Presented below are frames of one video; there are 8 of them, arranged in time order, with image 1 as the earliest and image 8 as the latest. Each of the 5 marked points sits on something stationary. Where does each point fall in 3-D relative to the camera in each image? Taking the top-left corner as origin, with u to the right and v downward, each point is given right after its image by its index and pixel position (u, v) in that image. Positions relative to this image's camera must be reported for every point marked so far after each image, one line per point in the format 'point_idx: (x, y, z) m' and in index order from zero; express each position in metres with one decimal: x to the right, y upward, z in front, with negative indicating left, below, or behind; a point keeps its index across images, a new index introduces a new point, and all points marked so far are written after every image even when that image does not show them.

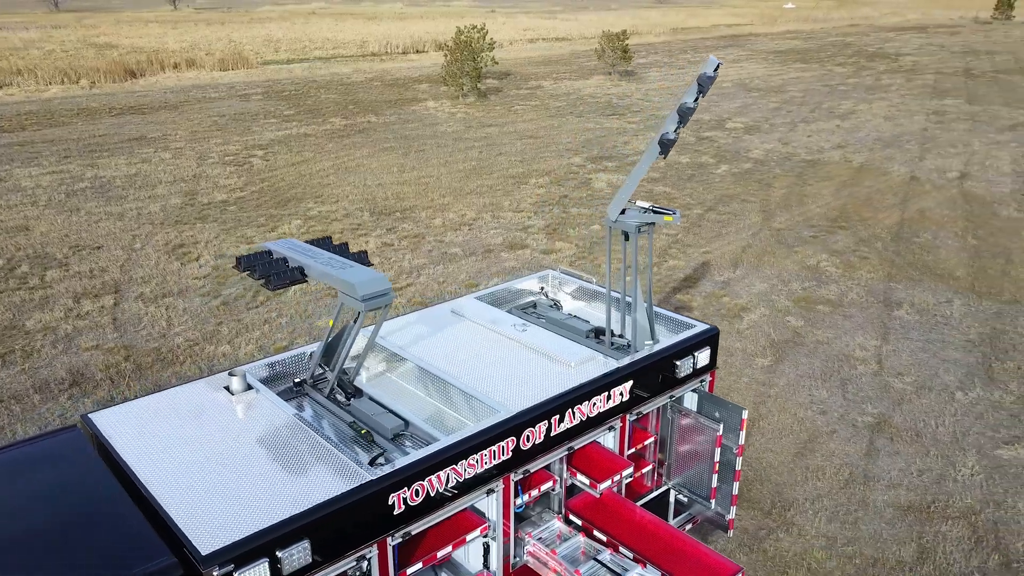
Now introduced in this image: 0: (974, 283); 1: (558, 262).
0: (+5.6, +0.1, +9.8) m
1: (+0.6, +0.3, +10.0) m
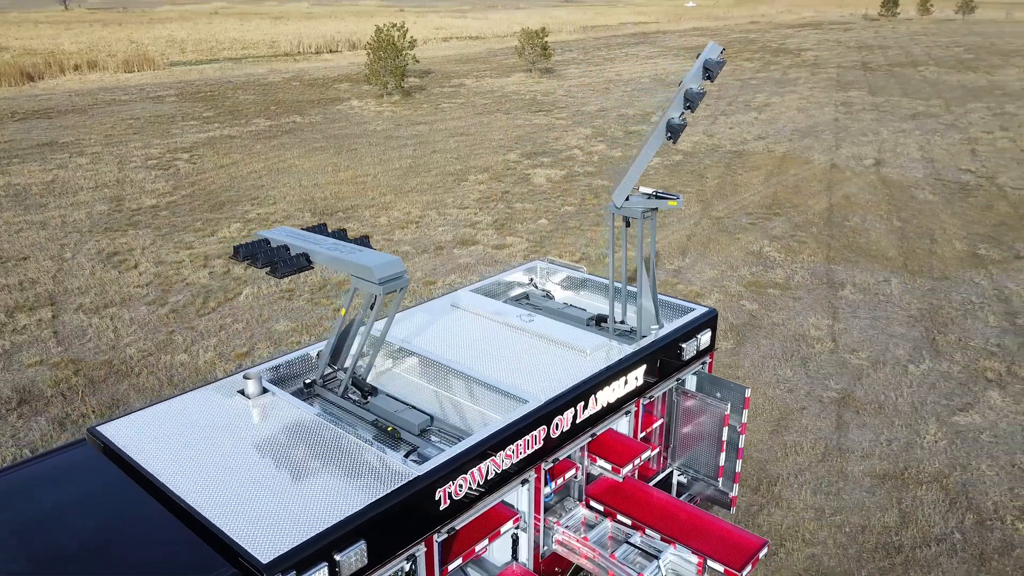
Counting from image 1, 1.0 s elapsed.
0: (+5.0, +0.3, +10.3) m
1: (0.0, +0.4, +10.0) m
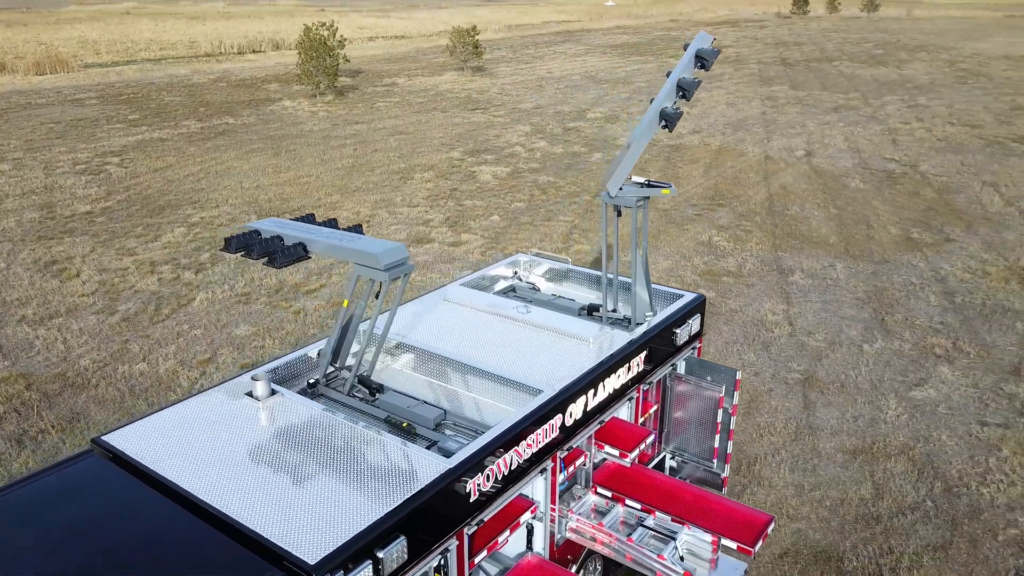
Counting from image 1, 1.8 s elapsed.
0: (+4.5, +0.5, +10.7) m
1: (-0.5, +0.4, +9.9) m
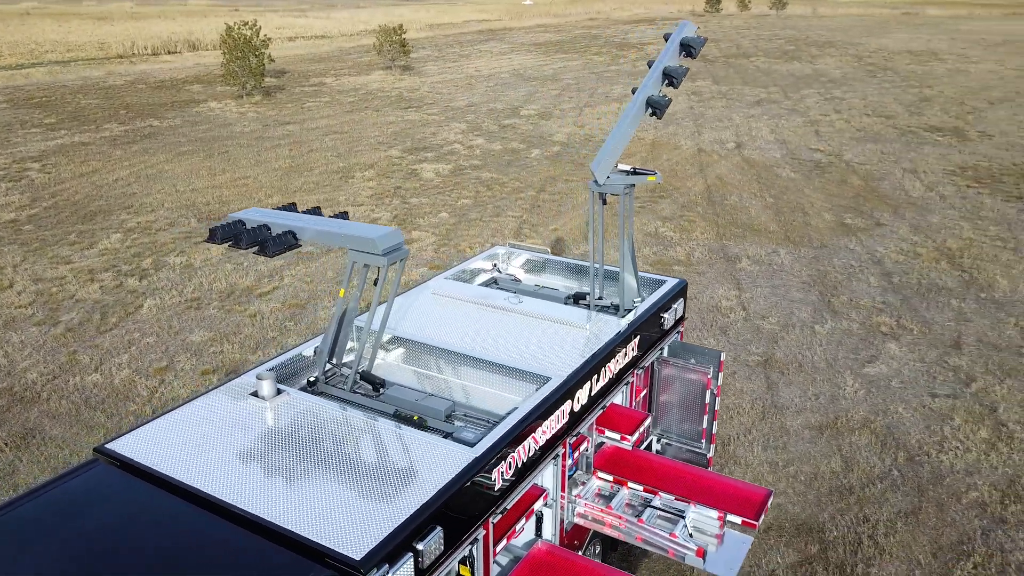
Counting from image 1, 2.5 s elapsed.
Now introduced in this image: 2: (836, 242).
0: (+3.8, +0.7, +11.1) m
1: (-1.1, +0.4, +9.9) m
2: (+4.3, +0.6, +10.8) m
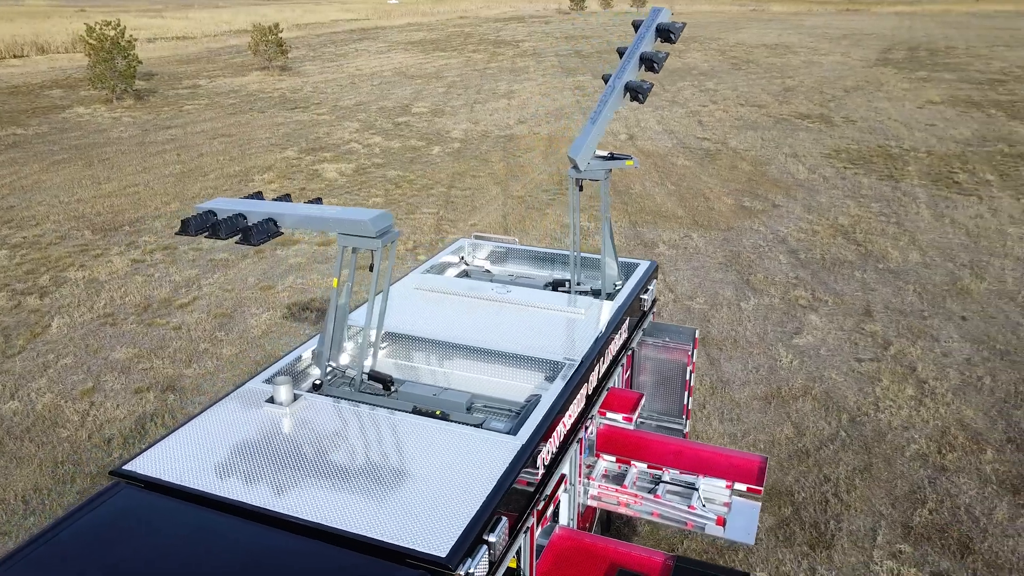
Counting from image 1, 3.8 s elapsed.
0: (+2.6, +1.0, +11.6) m
1: (-2.0, +0.4, +9.6) m
2: (+3.2, +0.9, +11.4) m
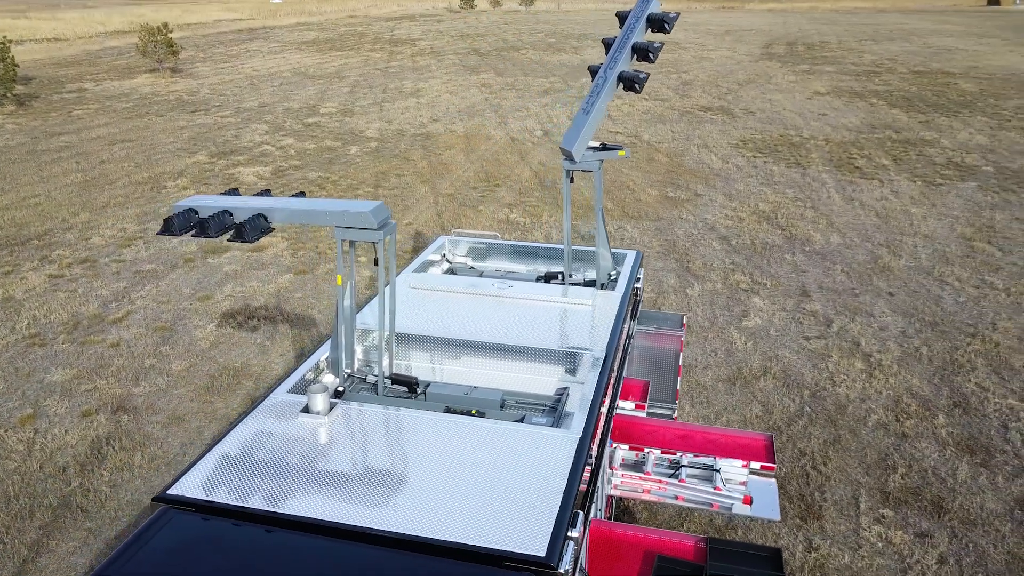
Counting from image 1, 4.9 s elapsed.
0: (+1.6, +1.1, +11.8) m
1: (-2.6, +0.3, +9.2) m
2: (+2.3, +1.1, +11.6) m
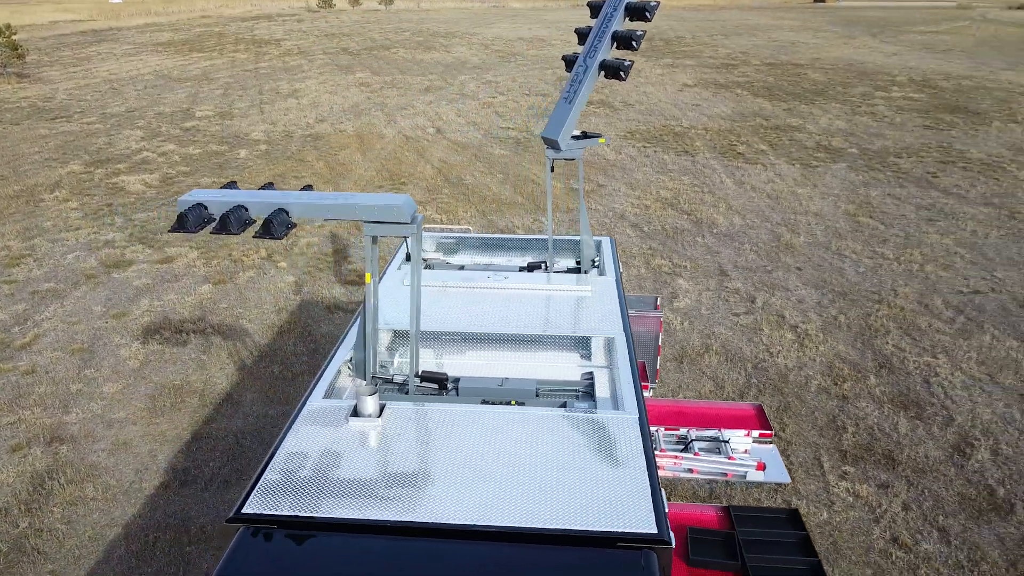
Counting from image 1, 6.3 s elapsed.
0: (+0.3, +1.2, +11.9) m
1: (-3.4, +0.2, +8.7) m
2: (+1.0, +1.2, +11.9) m
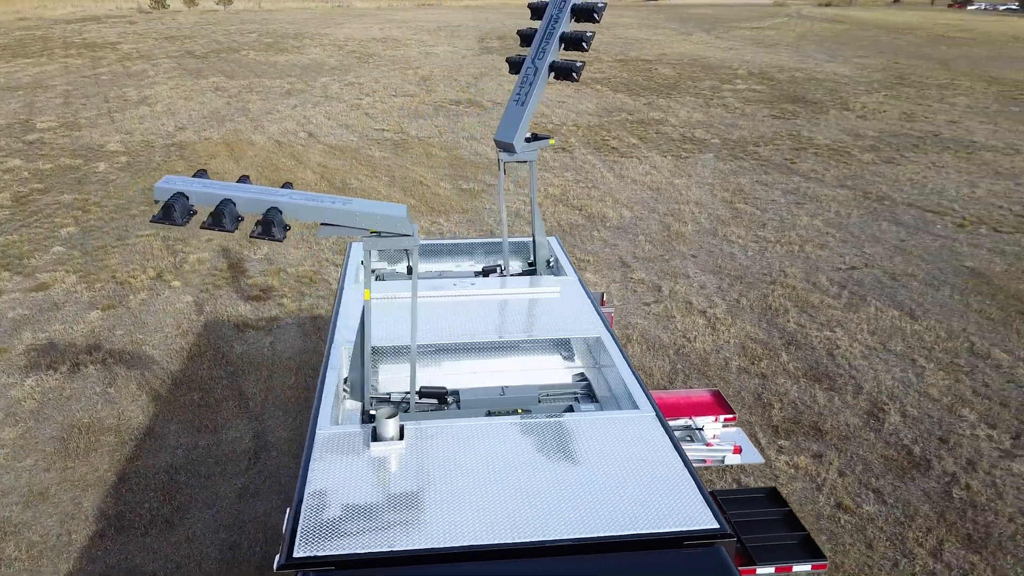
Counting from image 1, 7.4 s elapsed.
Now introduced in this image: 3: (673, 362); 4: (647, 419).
0: (-1.2, +1.2, +11.8) m
1: (-4.3, -0.1, +8.0) m
2: (-0.6, +1.2, +11.9) m
3: (+1.4, -0.7, +7.0) m
4: (+0.5, -0.5, +3.1) m
